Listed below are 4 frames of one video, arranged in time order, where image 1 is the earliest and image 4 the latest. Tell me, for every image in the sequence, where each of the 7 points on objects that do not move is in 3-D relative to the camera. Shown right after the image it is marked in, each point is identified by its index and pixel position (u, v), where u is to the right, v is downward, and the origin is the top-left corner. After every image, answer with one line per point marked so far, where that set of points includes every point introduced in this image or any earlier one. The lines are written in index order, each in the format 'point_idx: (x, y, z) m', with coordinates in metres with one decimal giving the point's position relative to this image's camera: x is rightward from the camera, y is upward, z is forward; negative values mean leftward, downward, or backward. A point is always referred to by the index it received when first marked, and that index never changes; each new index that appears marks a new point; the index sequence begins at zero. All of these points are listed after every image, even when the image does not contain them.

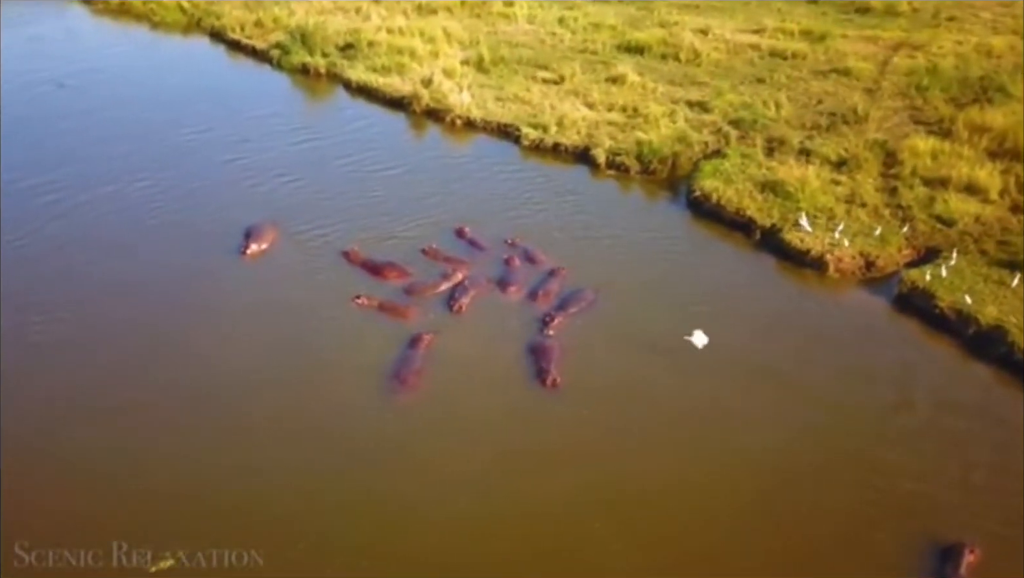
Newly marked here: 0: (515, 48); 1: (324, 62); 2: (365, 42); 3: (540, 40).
0: (0.0, +3.2, +14.1) m
1: (-2.5, +3.2, +14.6) m
2: (-2.0, +3.5, +14.9) m
3: (+0.4, +3.4, +14.3) m
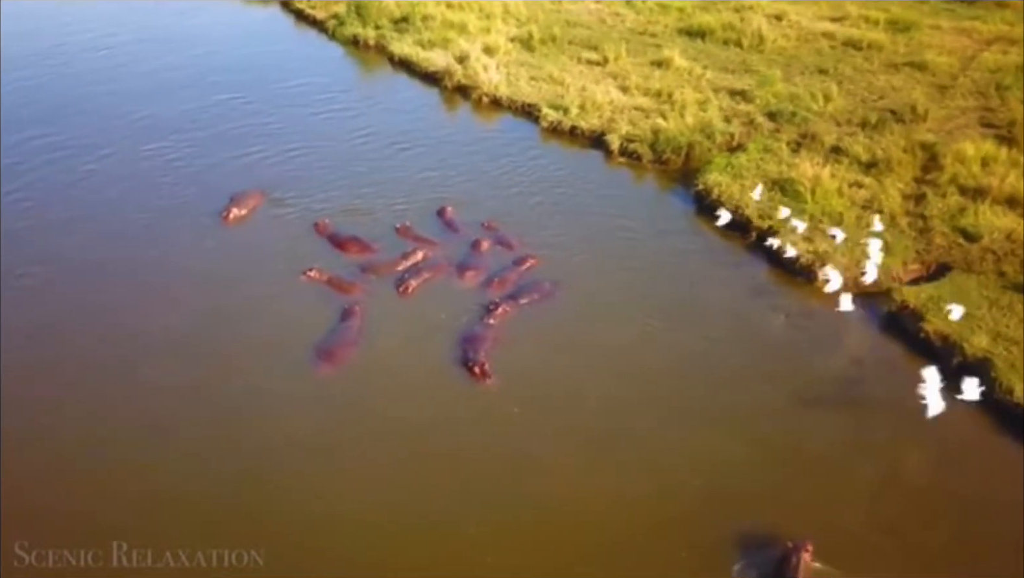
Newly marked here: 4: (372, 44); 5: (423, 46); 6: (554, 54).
0: (+0.8, +3.3, +13.2) m
1: (-1.8, +3.4, +13.8) m
2: (-1.2, +3.7, +14.1) m
3: (+1.1, +3.4, +13.3) m
4: (-1.8, +3.2, +13.7) m
5: (-1.2, +3.2, +13.6) m
6: (+0.5, +3.0, +13.1) m
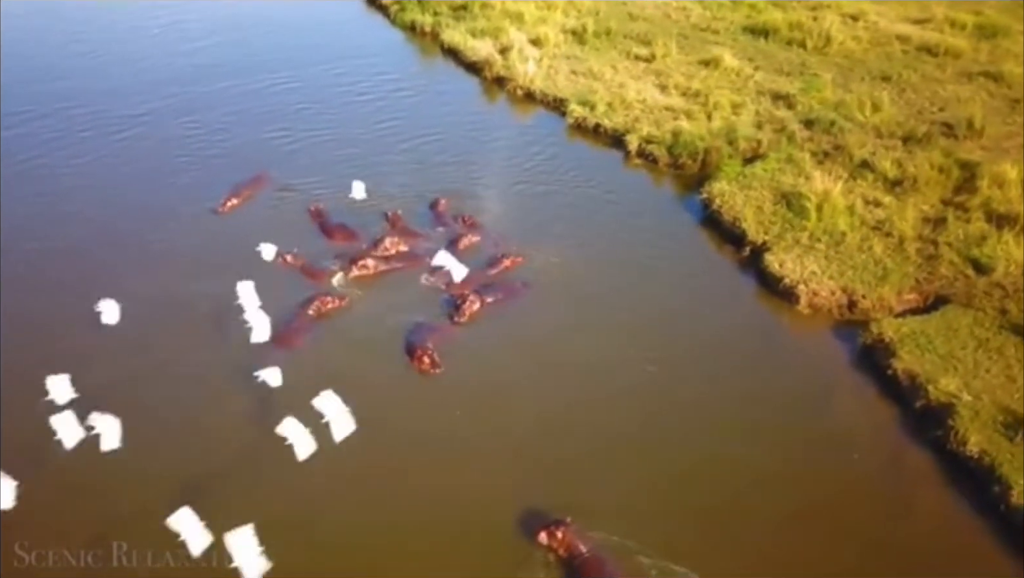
0: (+1.4, +3.2, +12.4) m
1: (-1.0, +3.4, +13.3) m
2: (-0.4, +3.7, +13.5) m
3: (+1.8, +3.3, +12.6) m
4: (-1.1, +3.3, +13.2) m
5: (-0.4, +3.2, +13.0) m
6: (+1.1, +2.9, +12.4) m
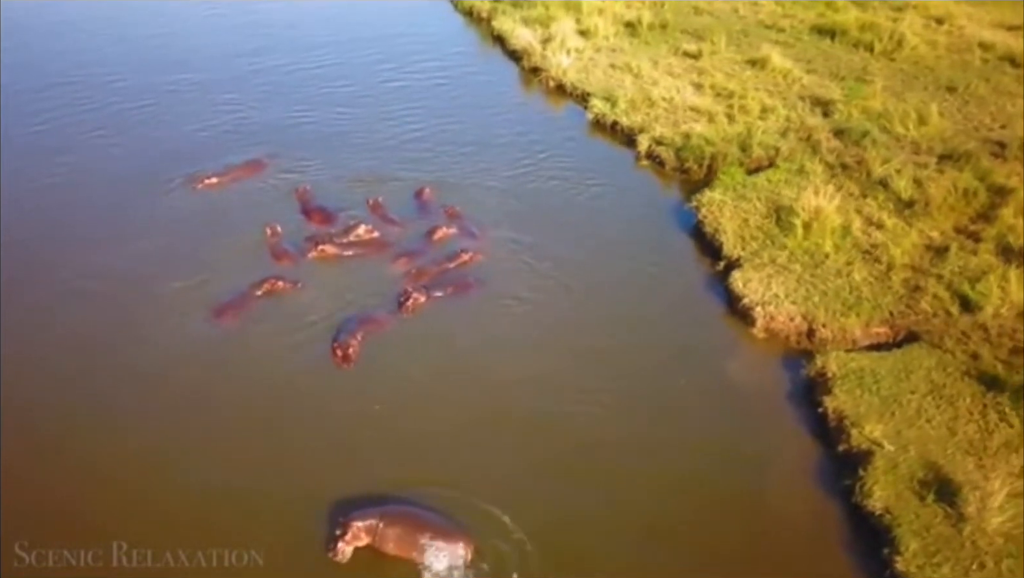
0: (+2.1, +3.0, +11.6) m
1: (-0.3, +3.4, +12.6) m
2: (+0.3, +3.6, +12.8) m
3: (+2.5, +3.1, +11.7) m
4: (-0.4, +3.3, +12.5) m
5: (+0.2, +3.2, +12.4) m
6: (+1.7, +2.7, +11.6) m
